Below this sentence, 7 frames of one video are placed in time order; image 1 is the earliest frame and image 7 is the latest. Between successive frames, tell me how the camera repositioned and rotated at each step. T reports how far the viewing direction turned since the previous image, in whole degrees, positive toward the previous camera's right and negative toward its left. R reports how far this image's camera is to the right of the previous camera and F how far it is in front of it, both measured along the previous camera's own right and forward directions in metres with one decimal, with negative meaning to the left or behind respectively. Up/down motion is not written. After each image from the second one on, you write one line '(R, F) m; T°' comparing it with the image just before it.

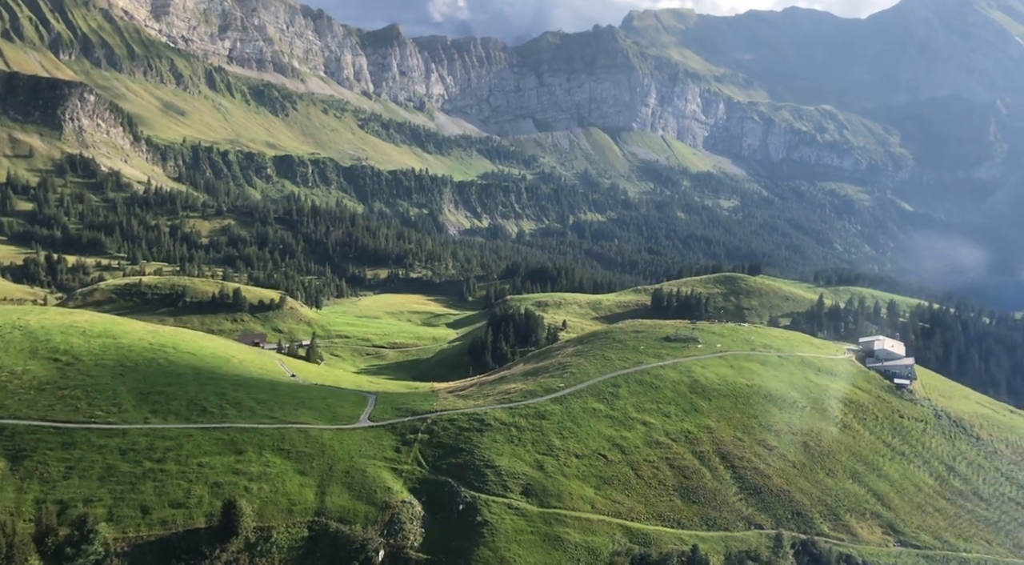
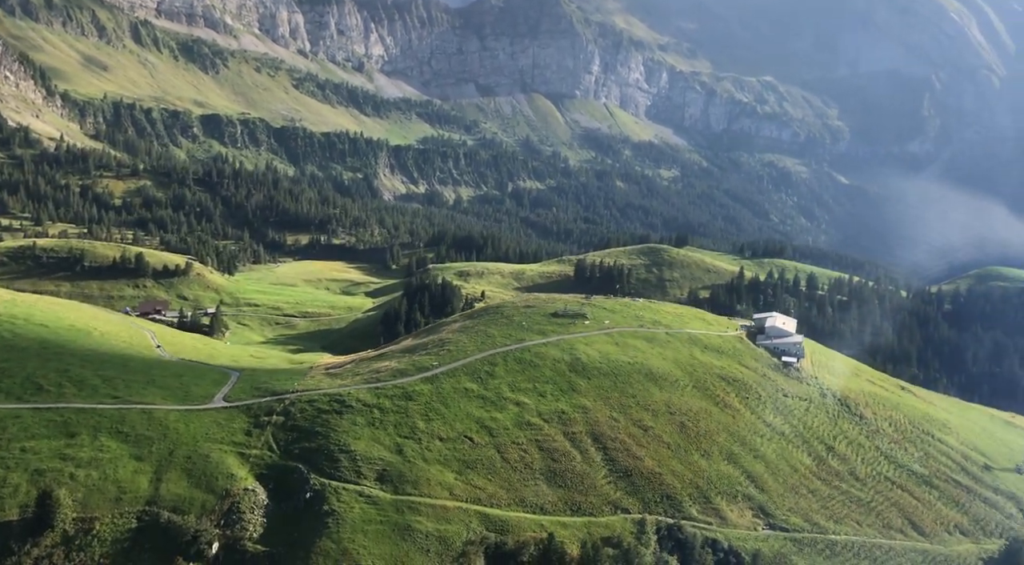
(+8.6, +4.6) m; +4°
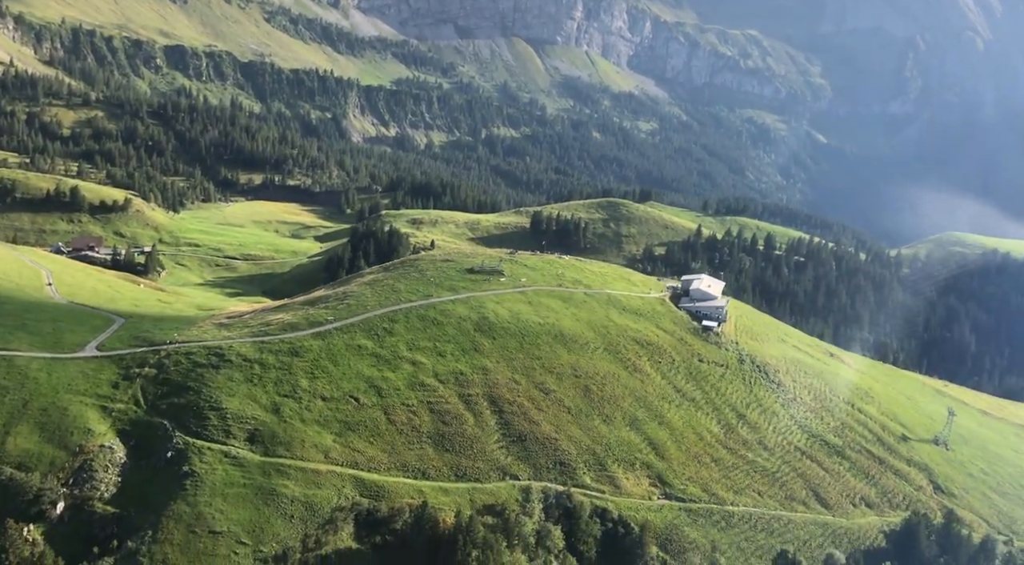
(+8.6, +4.6) m; +2°
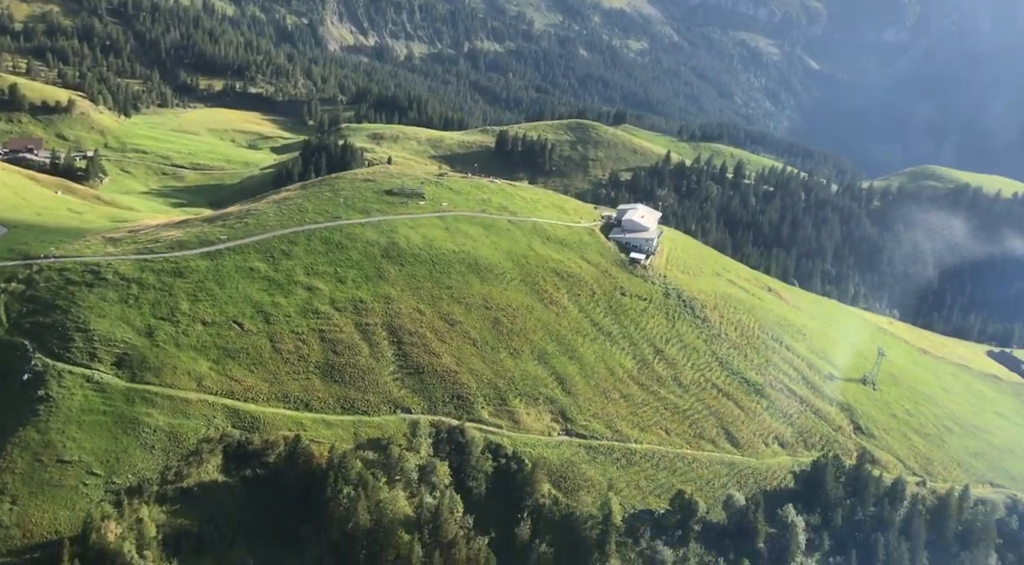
(+8.6, +4.6) m; +1°
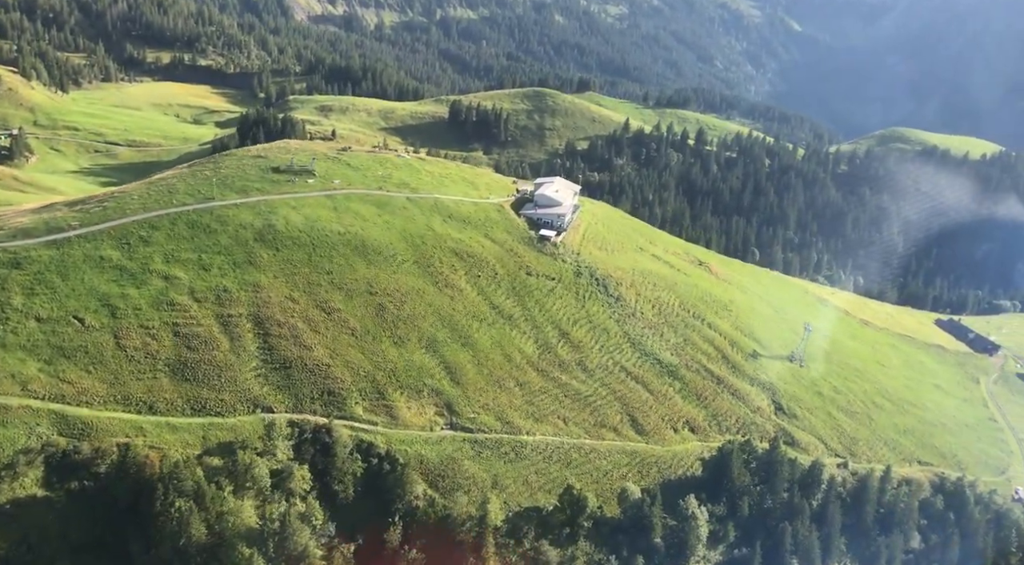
(+11.0, +6.1) m; +1°
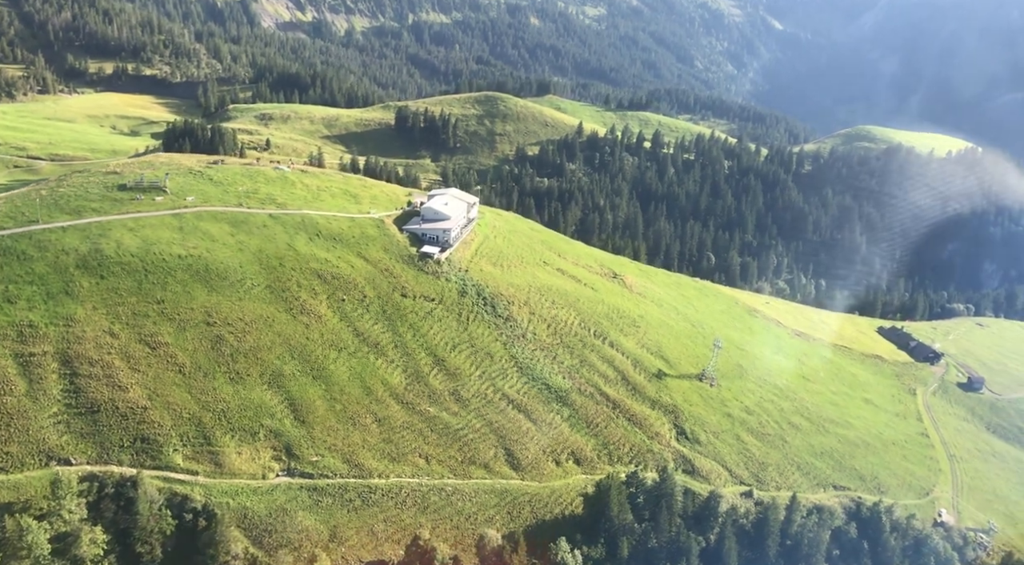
(+13.4, +7.8) m; +1°
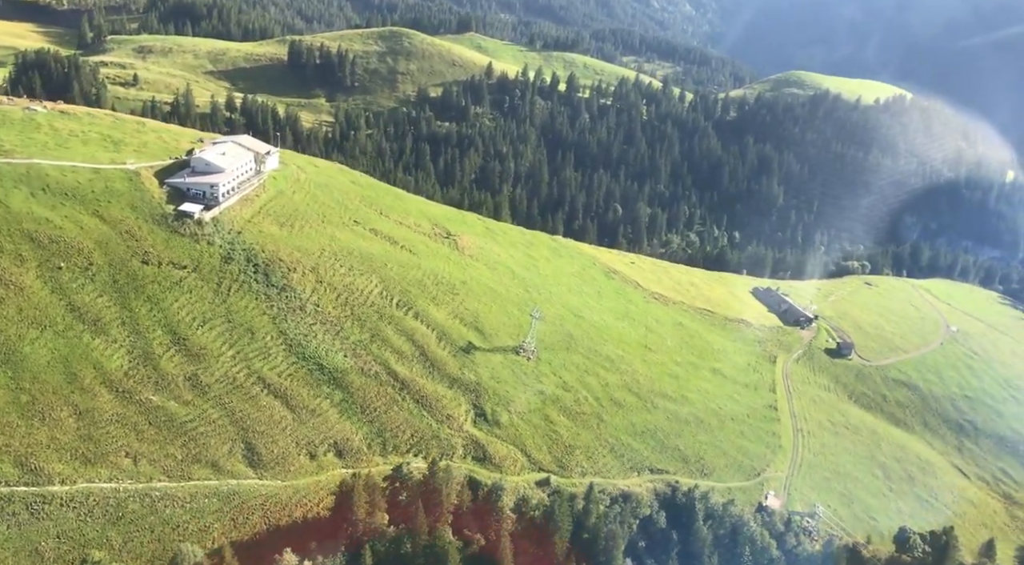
(+19.8, +11.2) m; +3°
